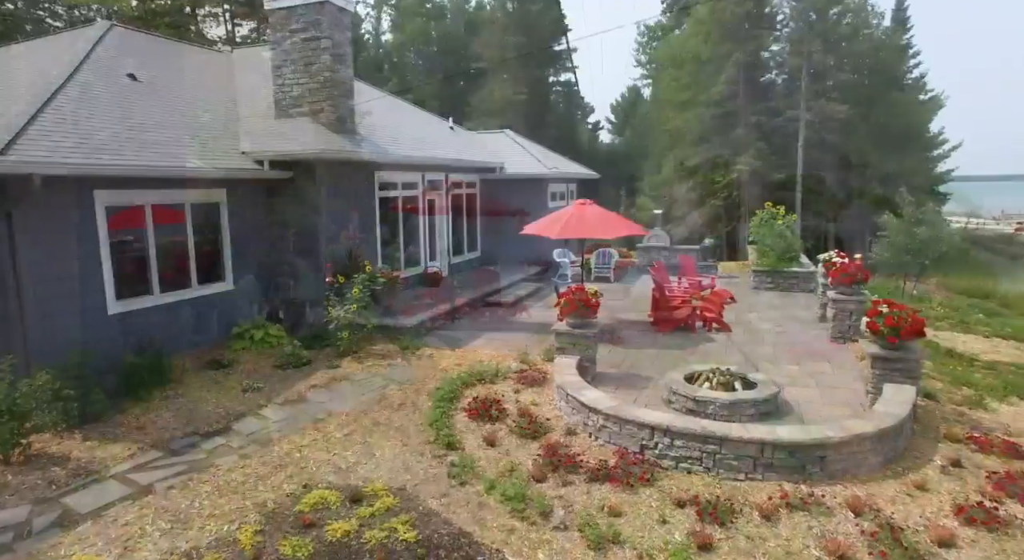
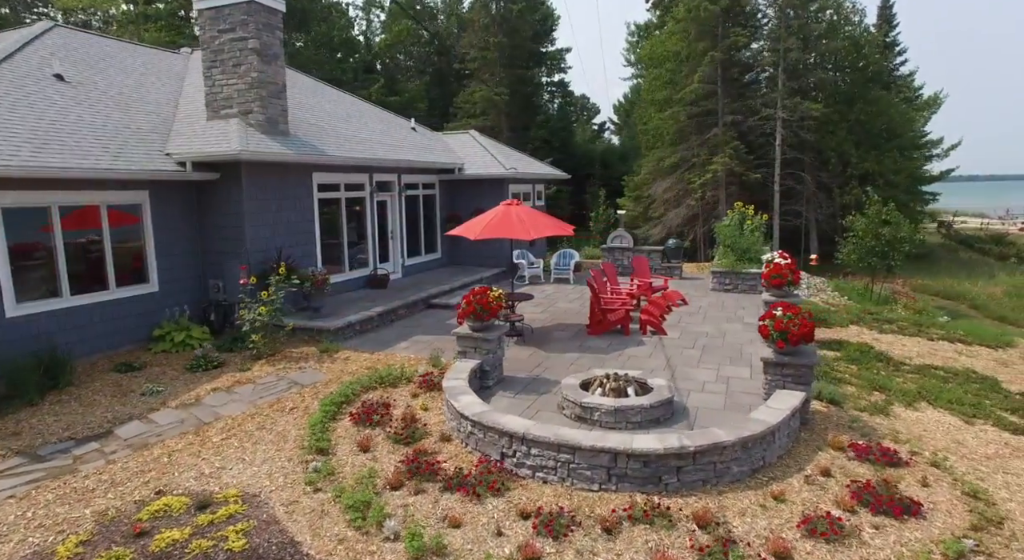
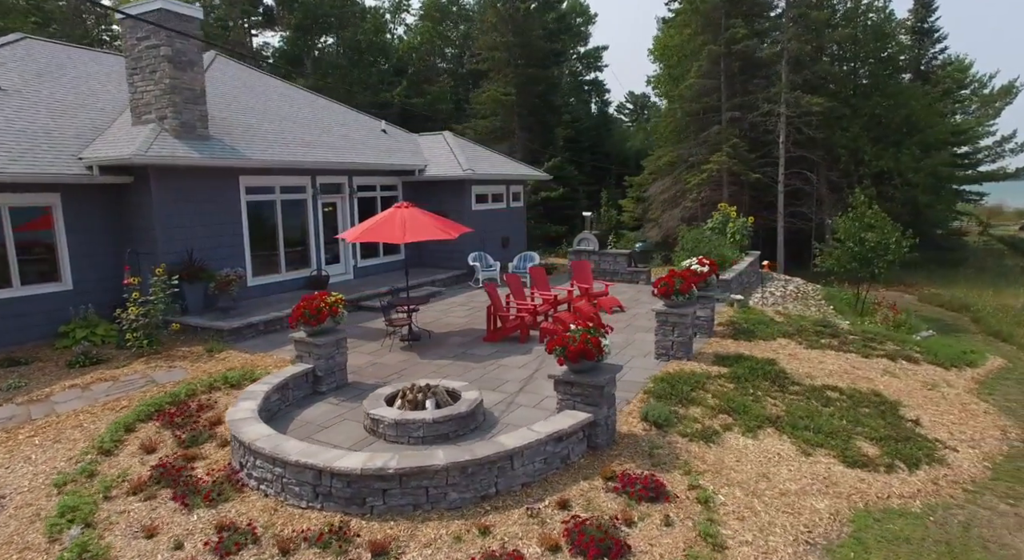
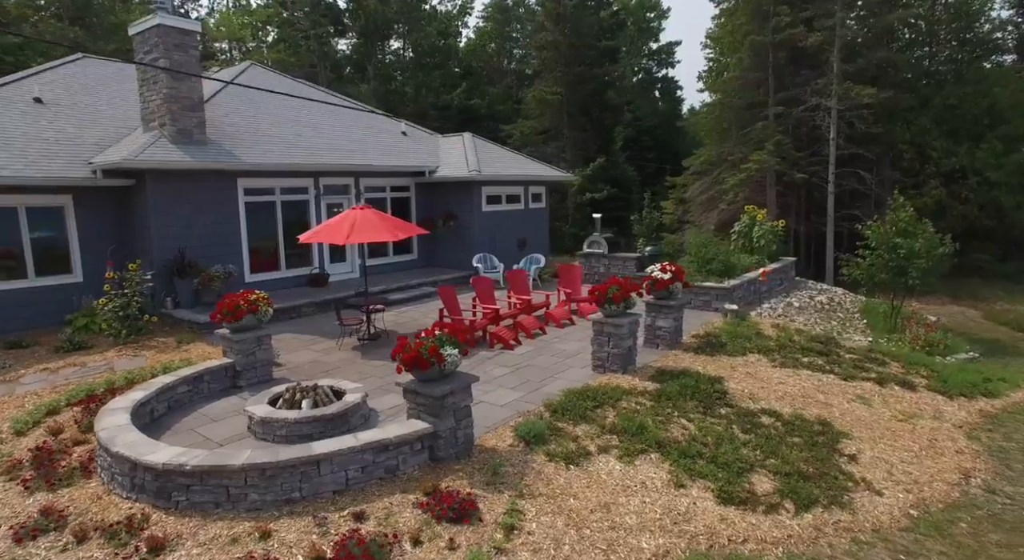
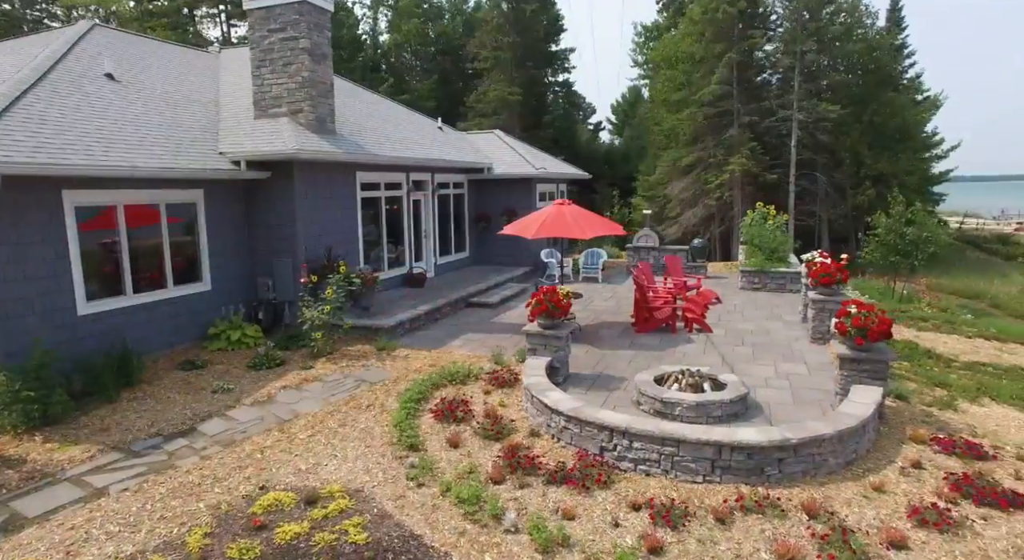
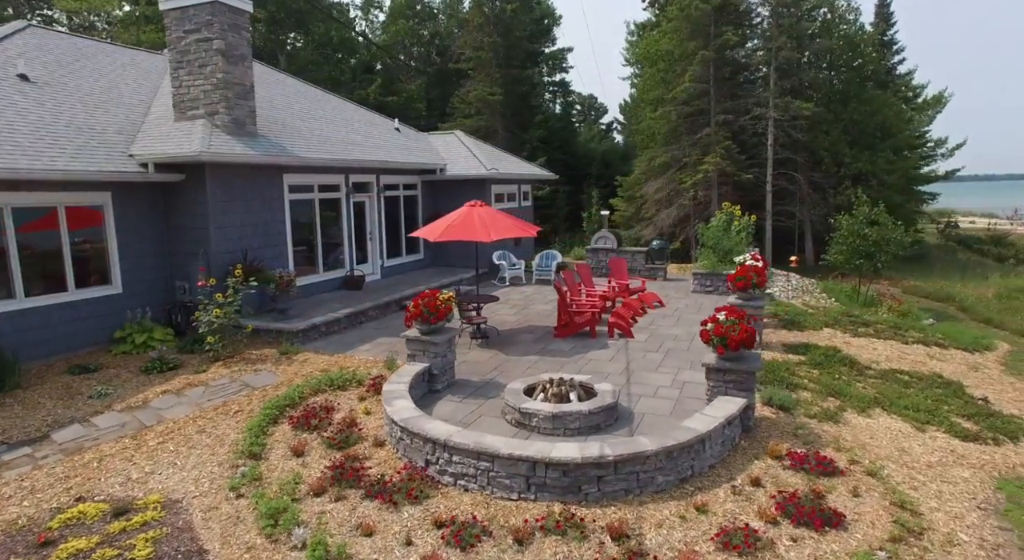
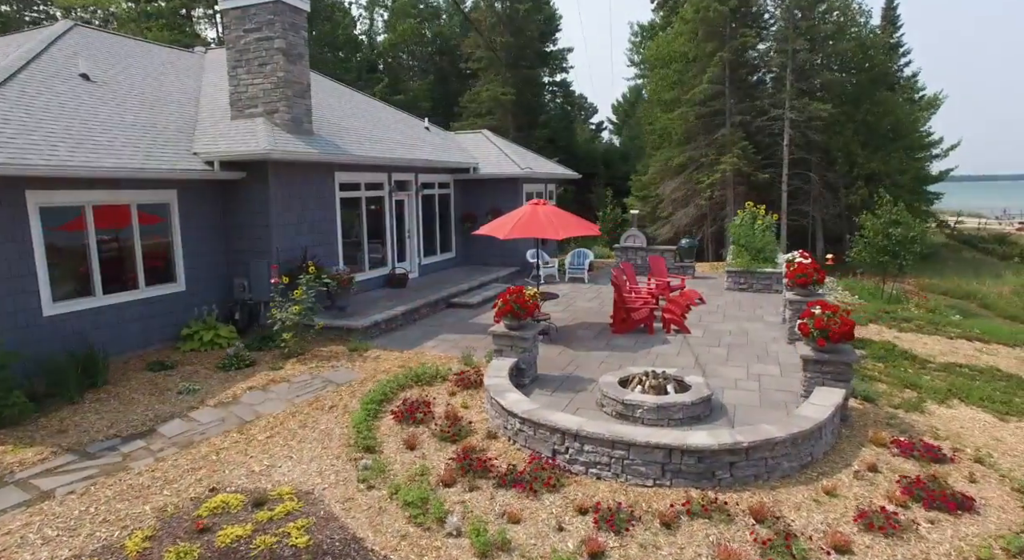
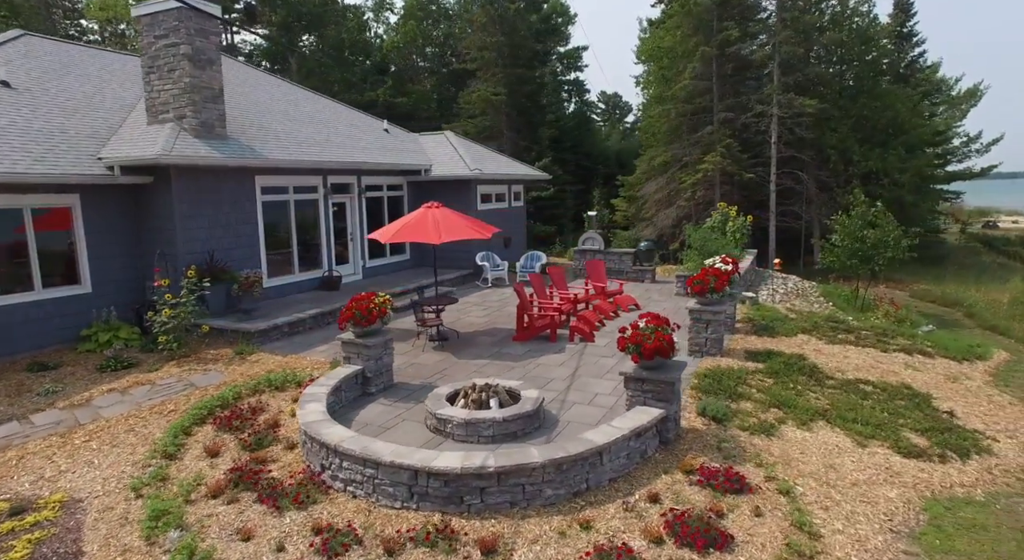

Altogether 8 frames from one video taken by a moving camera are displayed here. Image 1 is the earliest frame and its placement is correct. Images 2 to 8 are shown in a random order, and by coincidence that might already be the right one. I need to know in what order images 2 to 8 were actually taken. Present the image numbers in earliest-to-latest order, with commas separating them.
5, 7, 2, 6, 8, 3, 4
